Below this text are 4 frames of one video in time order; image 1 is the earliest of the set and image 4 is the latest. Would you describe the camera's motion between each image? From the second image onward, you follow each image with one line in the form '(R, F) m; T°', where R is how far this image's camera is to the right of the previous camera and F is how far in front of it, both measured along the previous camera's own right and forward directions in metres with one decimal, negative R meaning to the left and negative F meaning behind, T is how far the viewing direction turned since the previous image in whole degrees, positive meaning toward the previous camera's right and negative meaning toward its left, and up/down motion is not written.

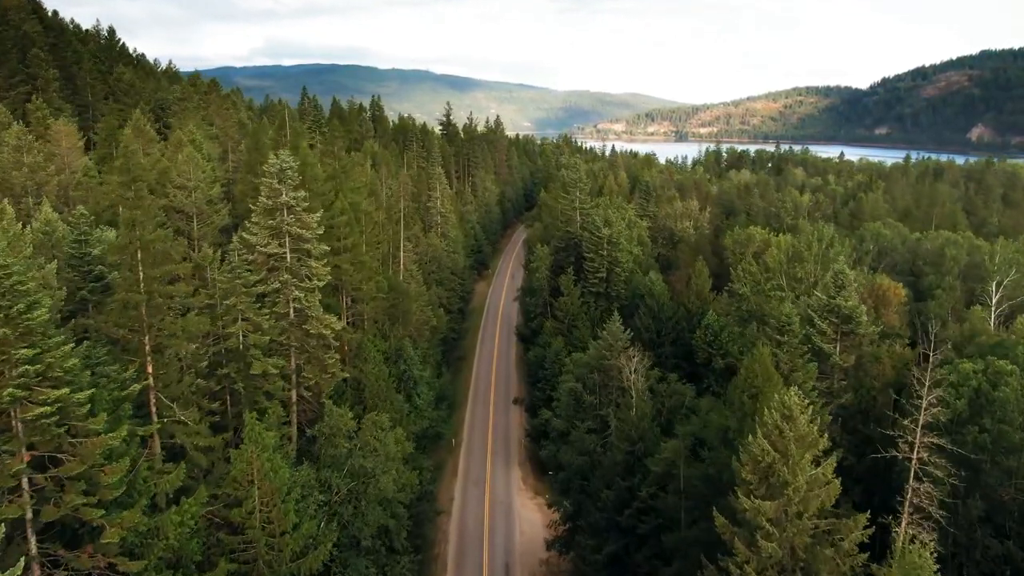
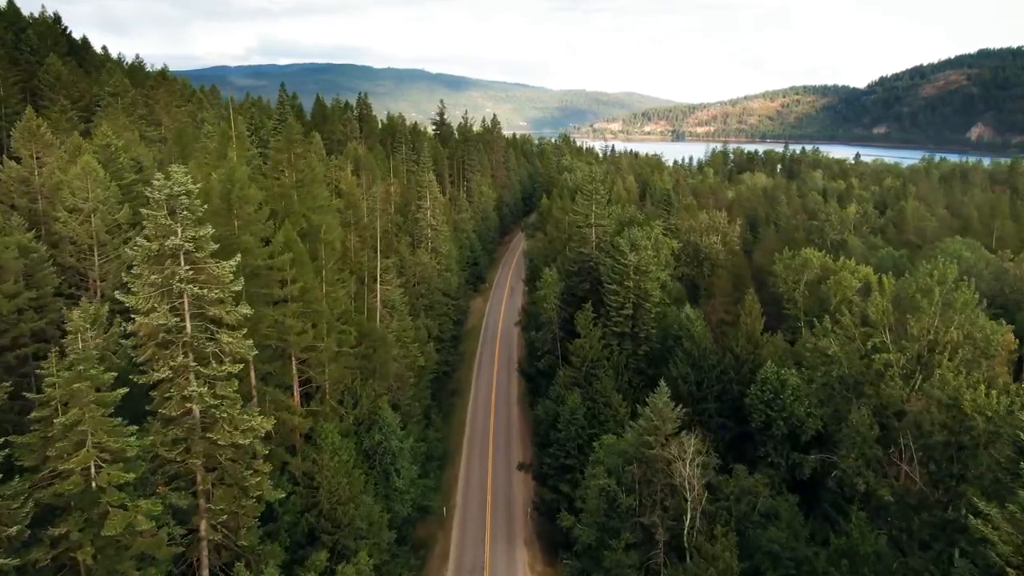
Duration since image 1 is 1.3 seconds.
(-0.7, +12.1) m; 0°
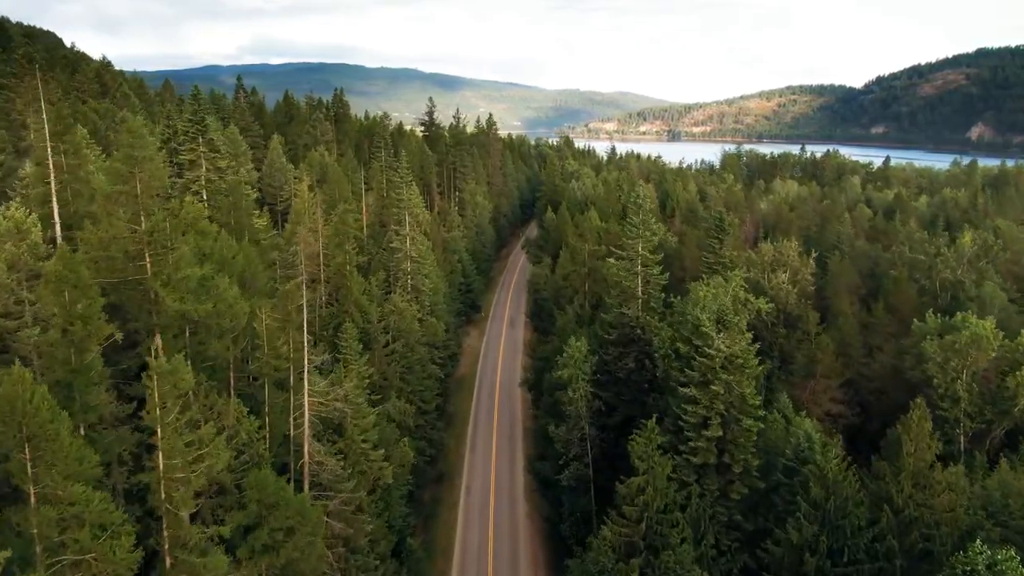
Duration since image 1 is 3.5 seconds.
(-1.0, +19.3) m; +1°
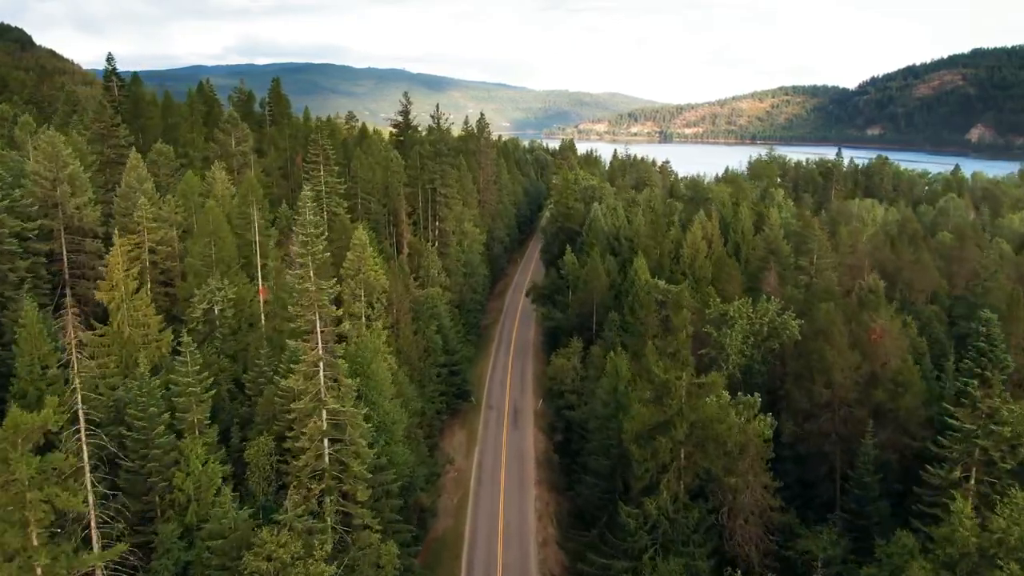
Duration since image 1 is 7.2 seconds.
(-1.7, +33.7) m; +1°
